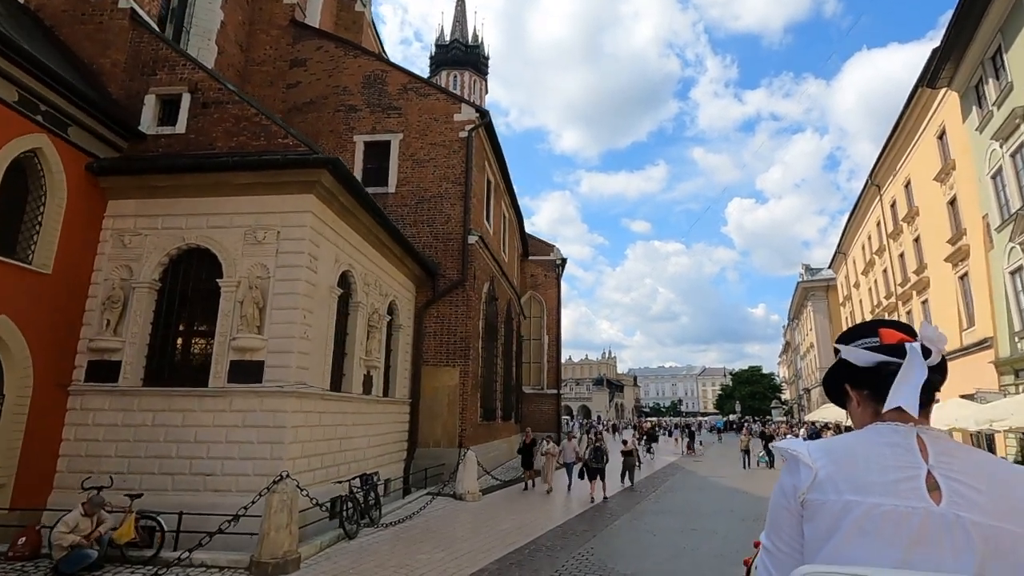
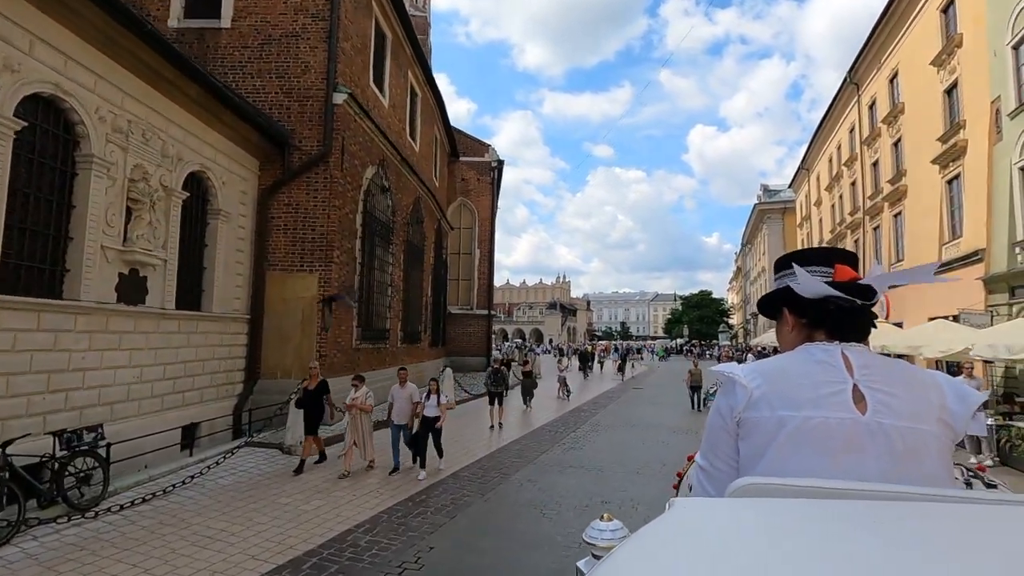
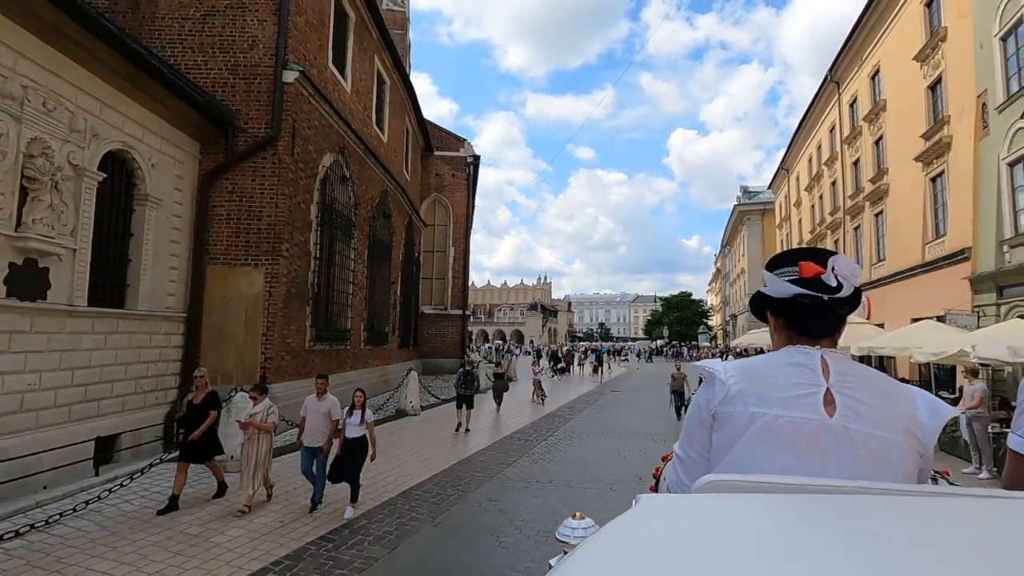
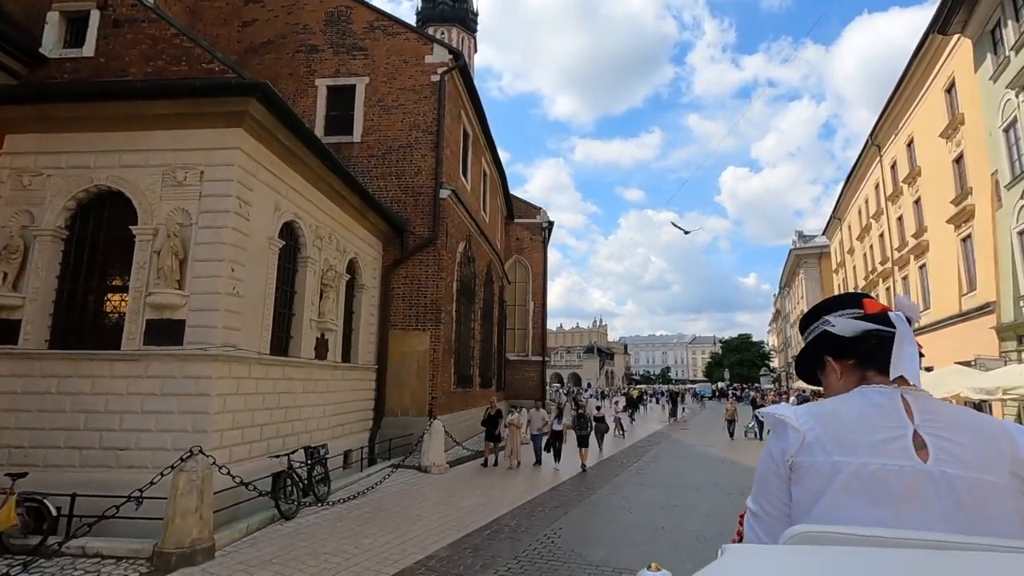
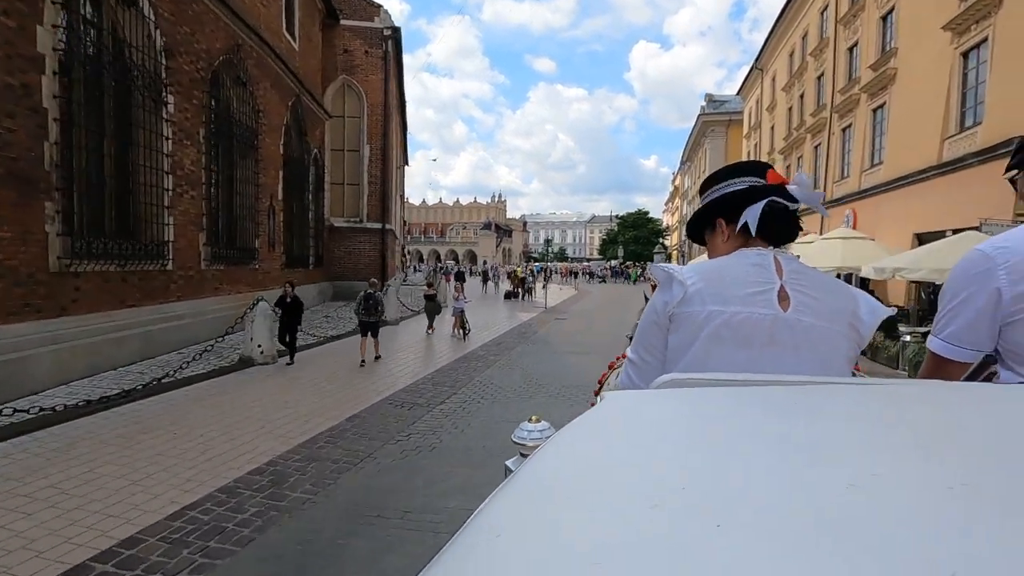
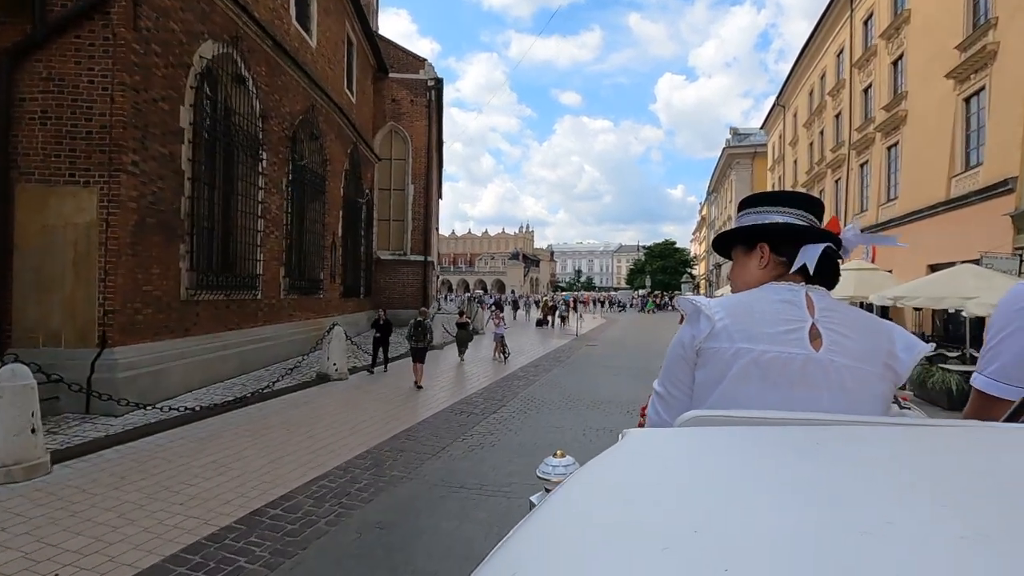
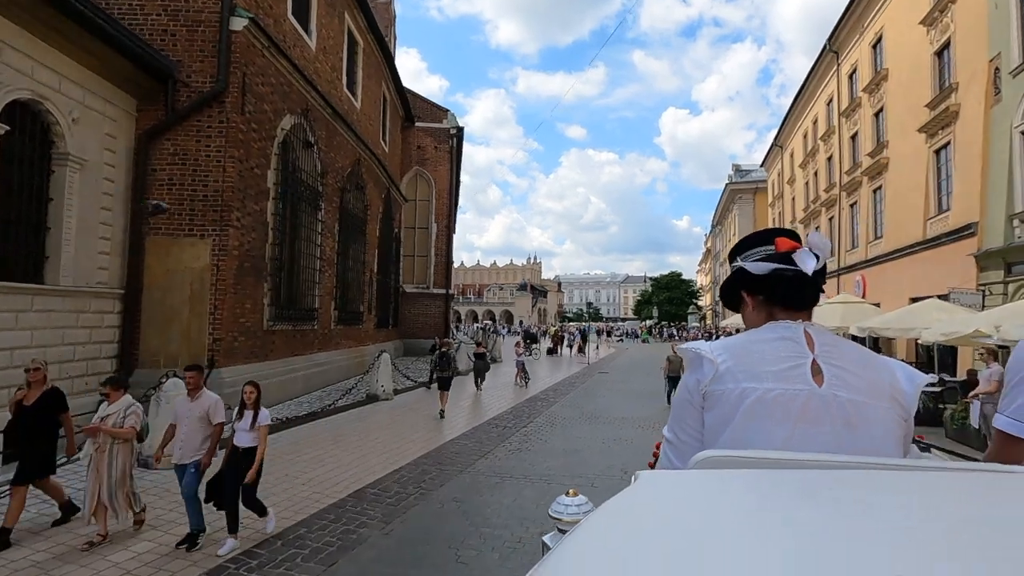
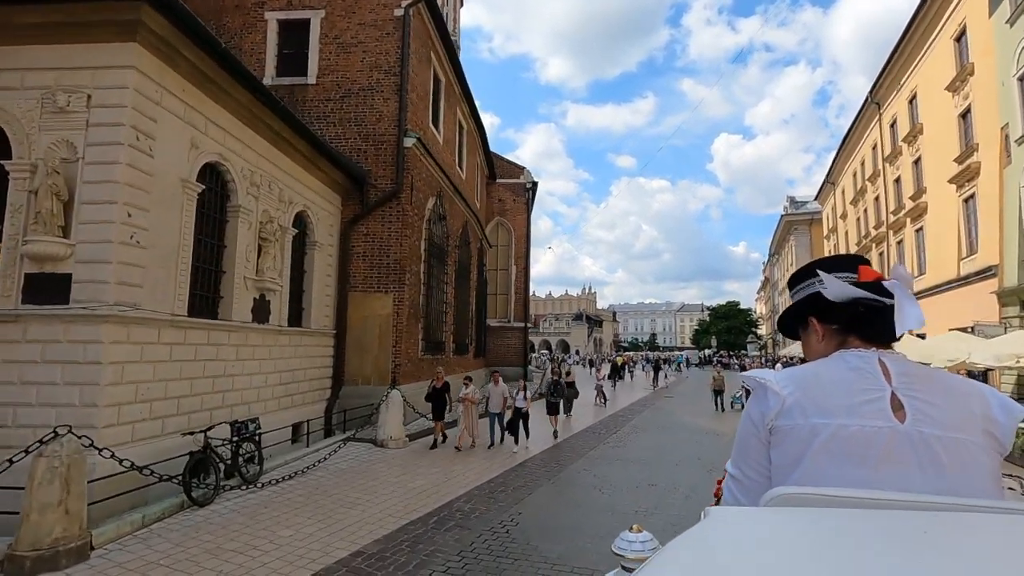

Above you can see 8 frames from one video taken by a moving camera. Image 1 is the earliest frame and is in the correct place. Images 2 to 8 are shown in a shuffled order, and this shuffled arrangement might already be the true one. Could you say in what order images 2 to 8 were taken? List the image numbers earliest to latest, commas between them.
4, 8, 2, 3, 7, 6, 5
